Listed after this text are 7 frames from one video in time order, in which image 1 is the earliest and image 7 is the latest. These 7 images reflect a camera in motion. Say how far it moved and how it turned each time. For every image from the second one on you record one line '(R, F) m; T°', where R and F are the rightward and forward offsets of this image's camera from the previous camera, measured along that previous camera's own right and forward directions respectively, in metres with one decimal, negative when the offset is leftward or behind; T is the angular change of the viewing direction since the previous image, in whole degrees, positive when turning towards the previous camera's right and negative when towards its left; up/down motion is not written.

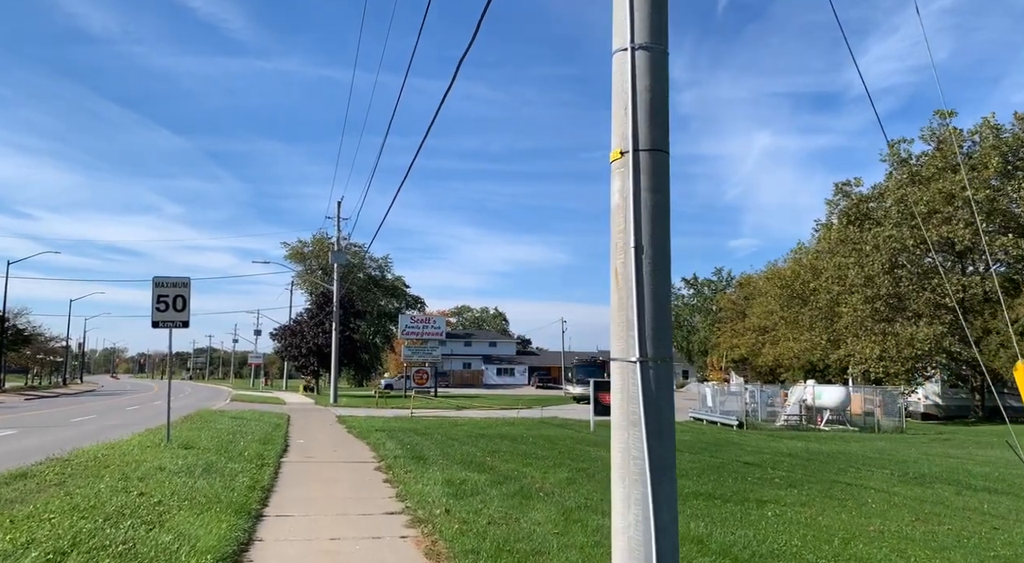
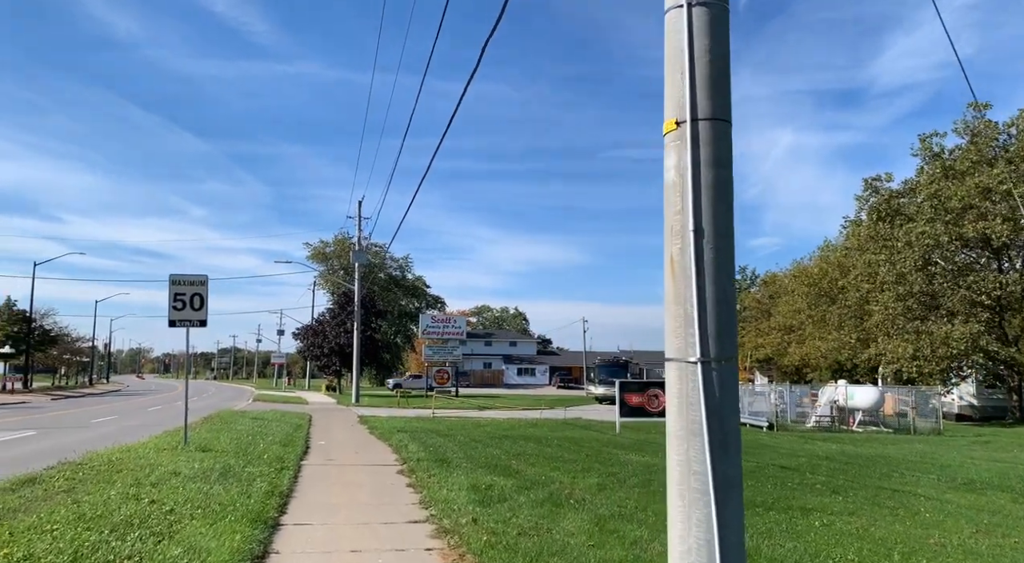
(-0.1, +0.5) m; -1°
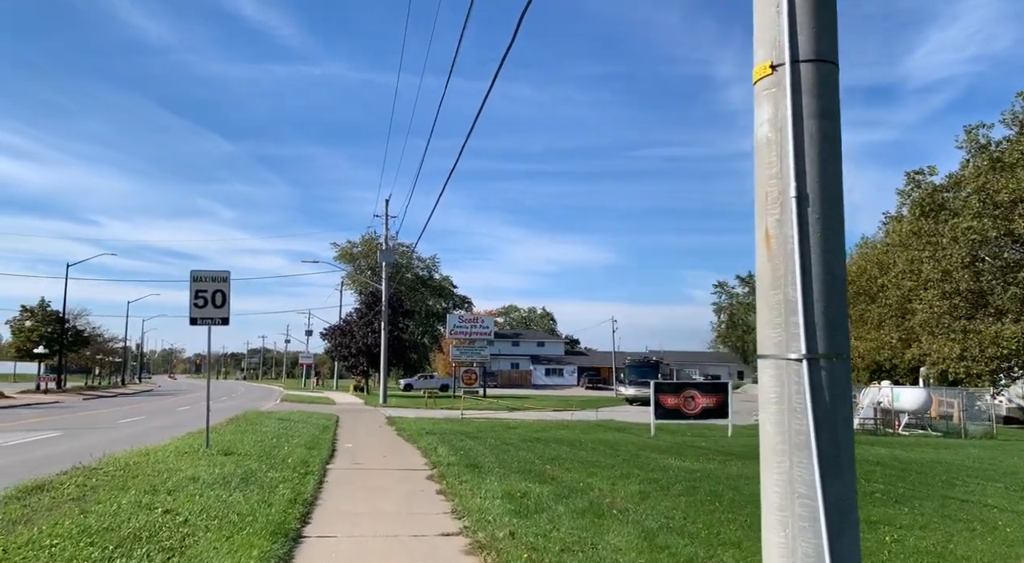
(-0.1, +0.7) m; -2°
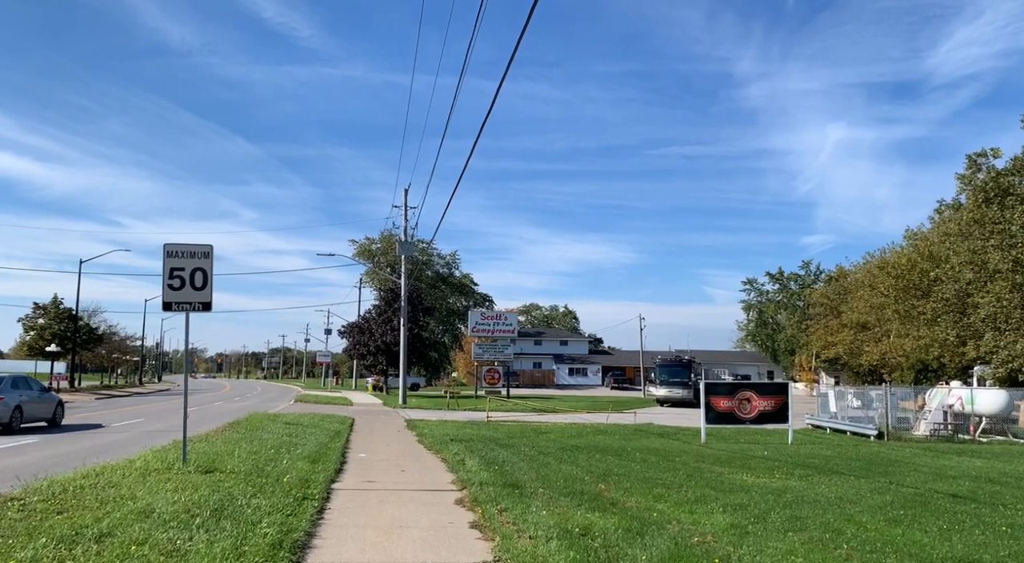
(-0.4, +2.6) m; -1°
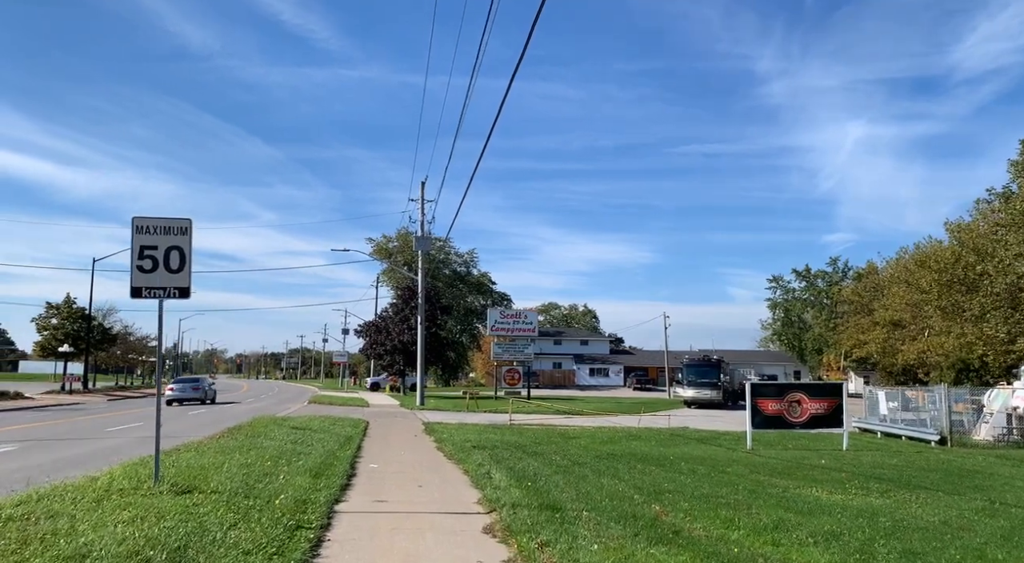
(-0.2, +1.9) m; -1°
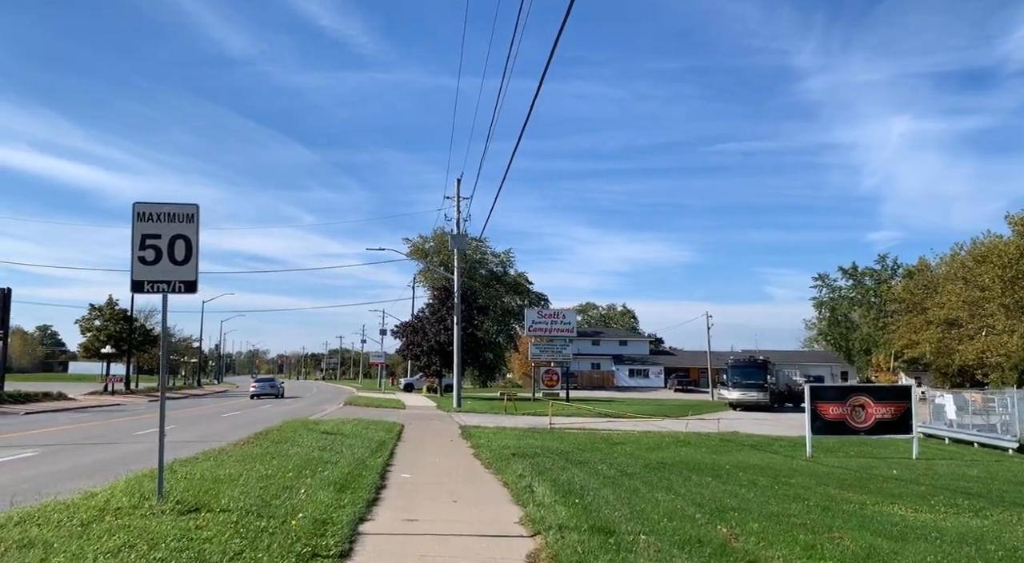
(-0.1, +1.1) m; -3°
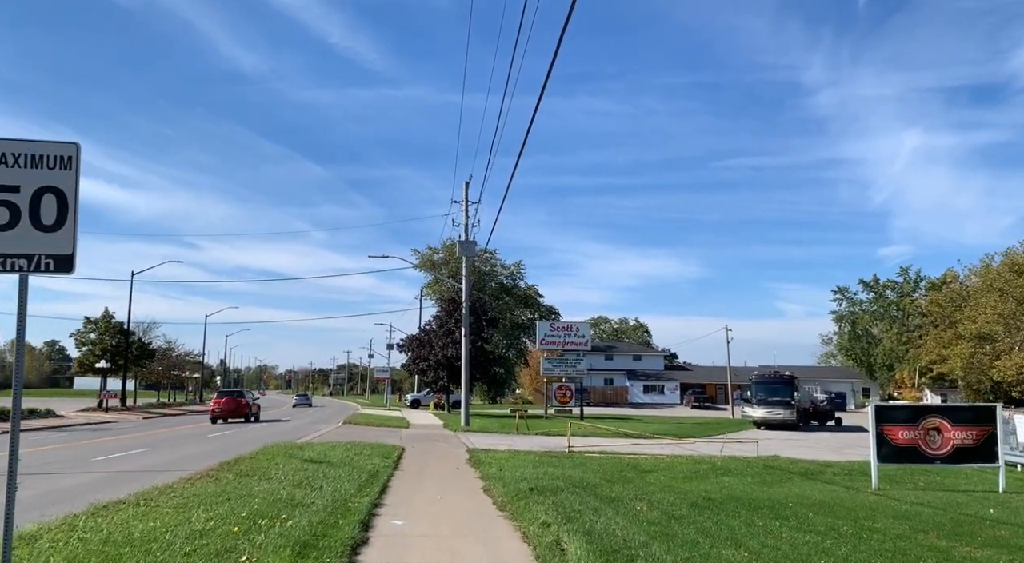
(-0.1, +2.7) m; -1°
